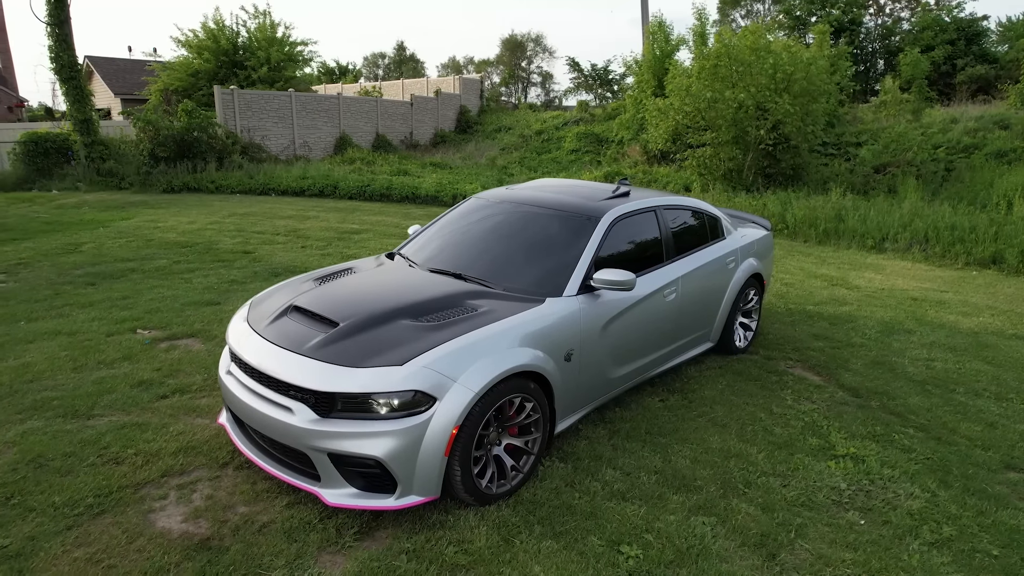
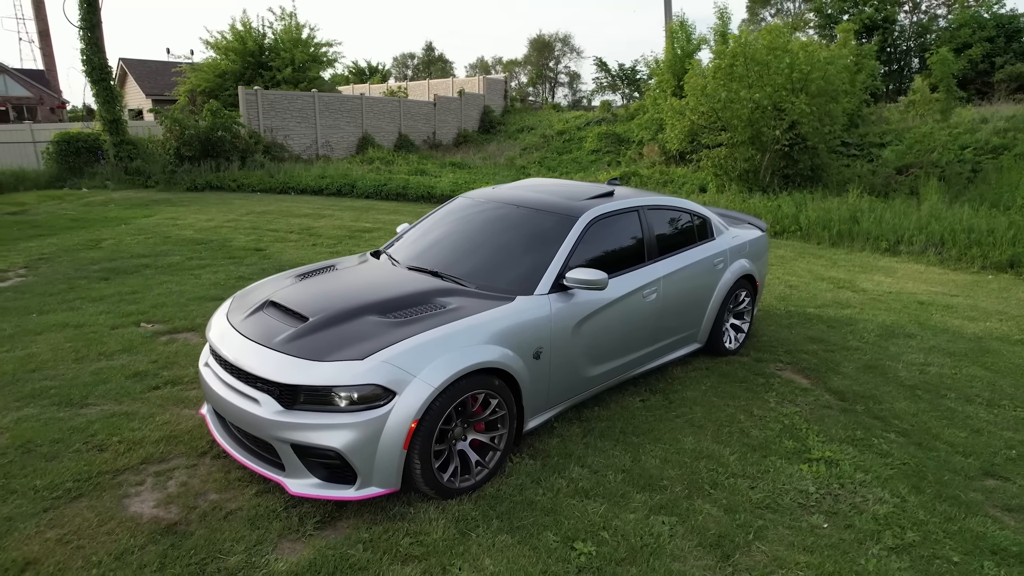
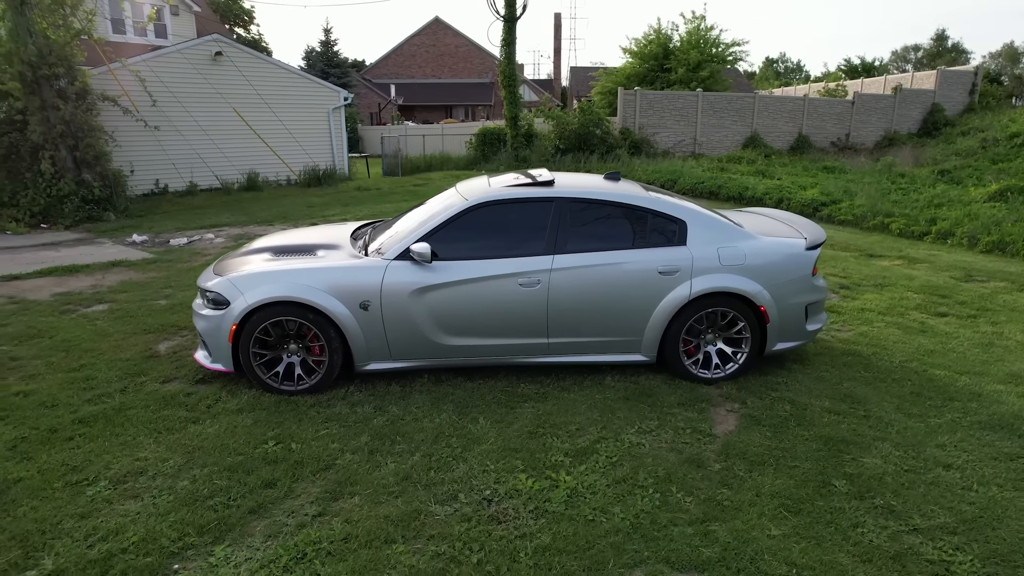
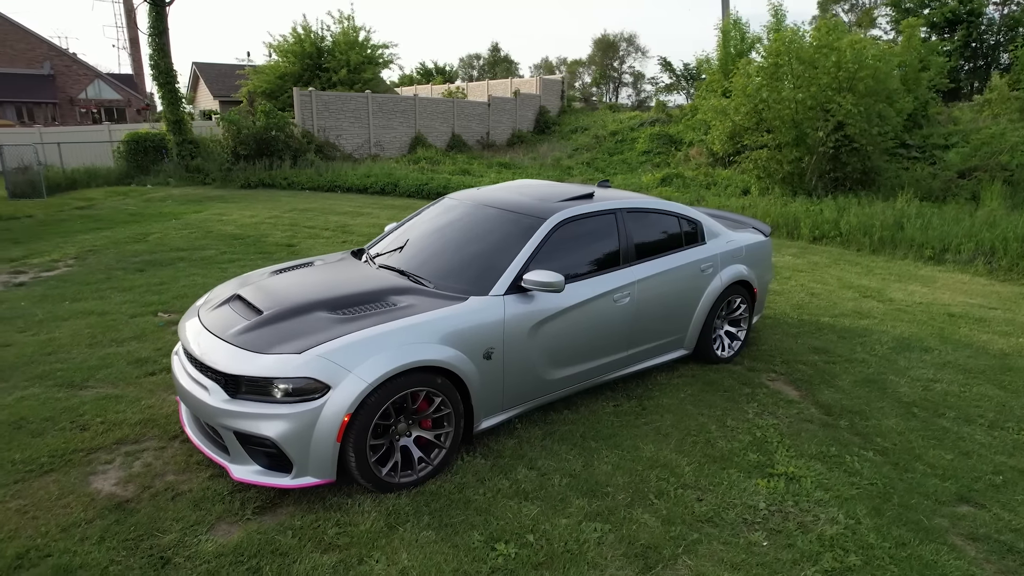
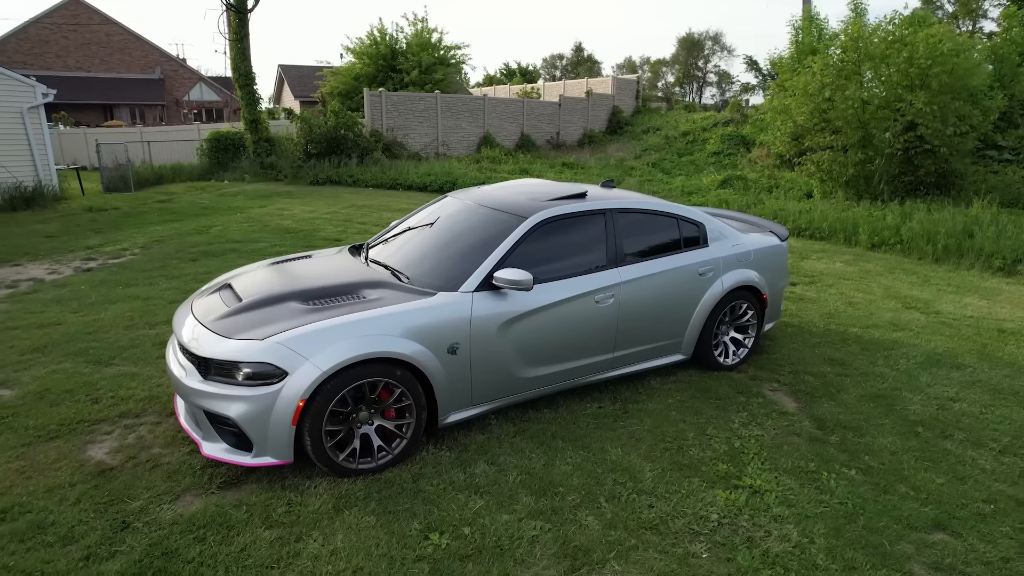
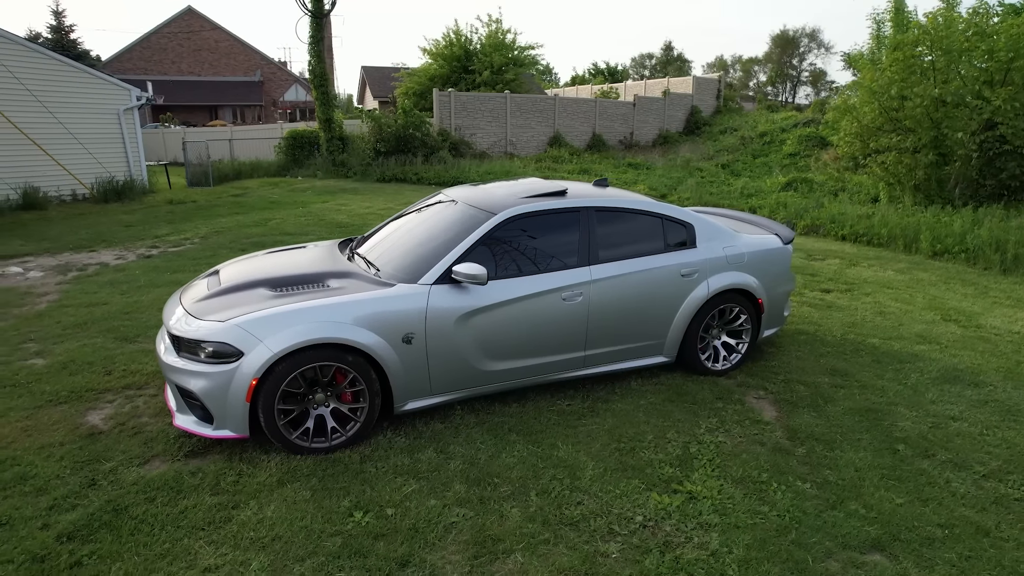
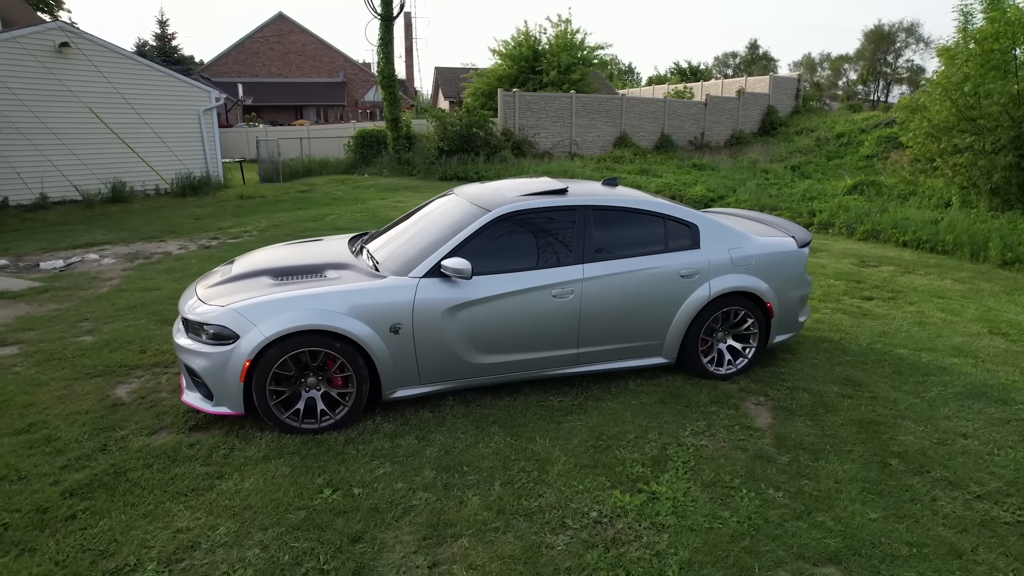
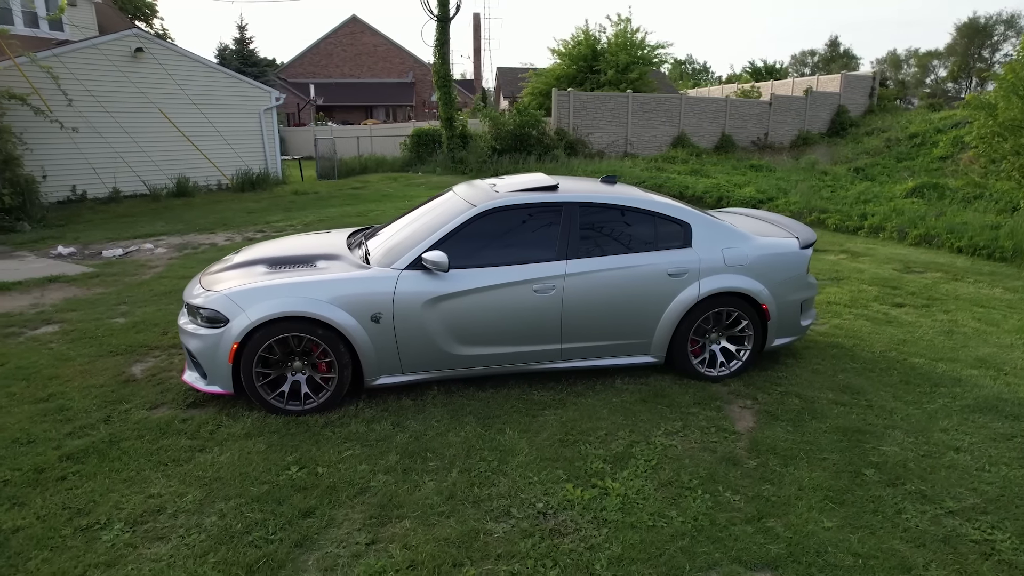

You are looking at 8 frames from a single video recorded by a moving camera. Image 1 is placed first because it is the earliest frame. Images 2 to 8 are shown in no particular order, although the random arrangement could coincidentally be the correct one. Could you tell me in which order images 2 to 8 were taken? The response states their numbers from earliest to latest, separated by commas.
2, 4, 5, 6, 7, 8, 3
